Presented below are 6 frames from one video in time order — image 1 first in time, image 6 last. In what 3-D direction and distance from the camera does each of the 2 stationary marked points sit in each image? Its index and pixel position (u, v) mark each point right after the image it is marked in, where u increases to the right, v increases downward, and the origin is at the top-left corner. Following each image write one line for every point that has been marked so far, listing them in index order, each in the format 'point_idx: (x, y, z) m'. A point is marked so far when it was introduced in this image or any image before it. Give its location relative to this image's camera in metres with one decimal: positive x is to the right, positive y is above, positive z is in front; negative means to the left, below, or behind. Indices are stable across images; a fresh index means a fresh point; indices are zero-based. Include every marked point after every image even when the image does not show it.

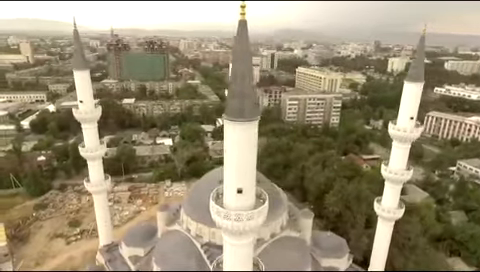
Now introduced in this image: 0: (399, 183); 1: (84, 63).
0: (+8.3, -2.5, +15.1) m
1: (-8.7, +4.0, +15.9) m
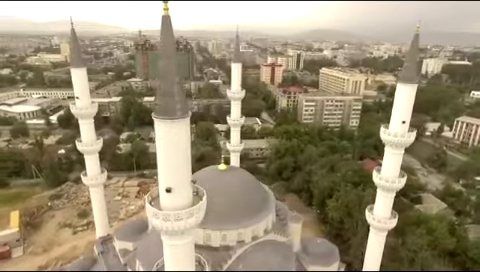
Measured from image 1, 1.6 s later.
0: (+7.4, -2.7, +14.2) m
1: (-9.2, +4.3, +16.5) m
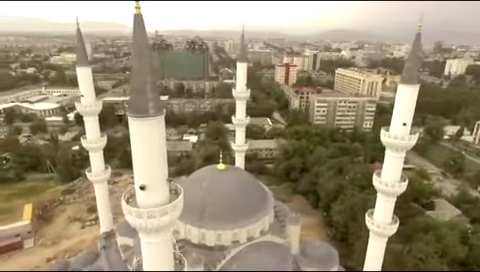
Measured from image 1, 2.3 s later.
0: (+7.2, -2.9, +13.7) m
1: (-9.1, +4.5, +17.0) m
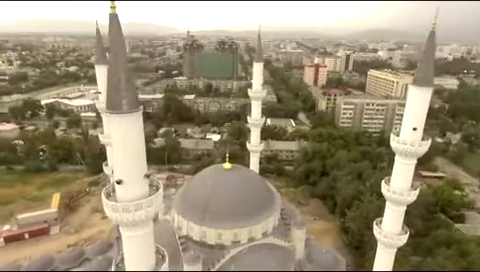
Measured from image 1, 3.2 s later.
0: (+7.2, -3.1, +12.9) m
1: (-8.4, +4.8, +17.9) m
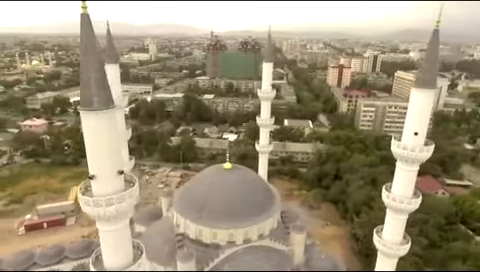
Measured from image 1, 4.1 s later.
0: (+6.9, -3.3, +12.2) m
1: (-8.1, +5.0, +18.5) m
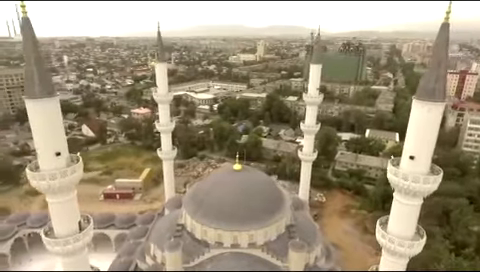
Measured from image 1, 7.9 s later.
0: (+5.4, -4.1, +9.7) m
1: (-5.5, +5.6, +20.6) m
